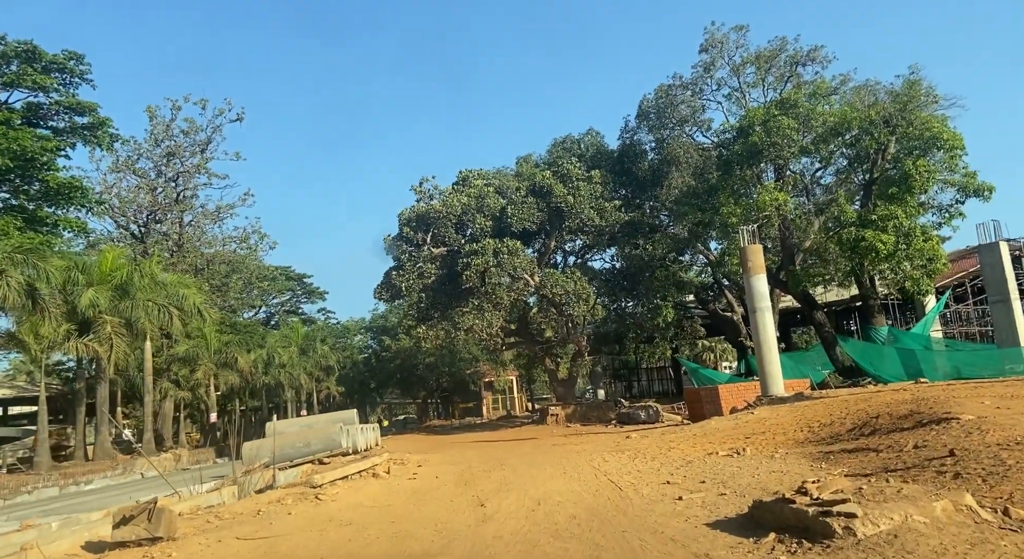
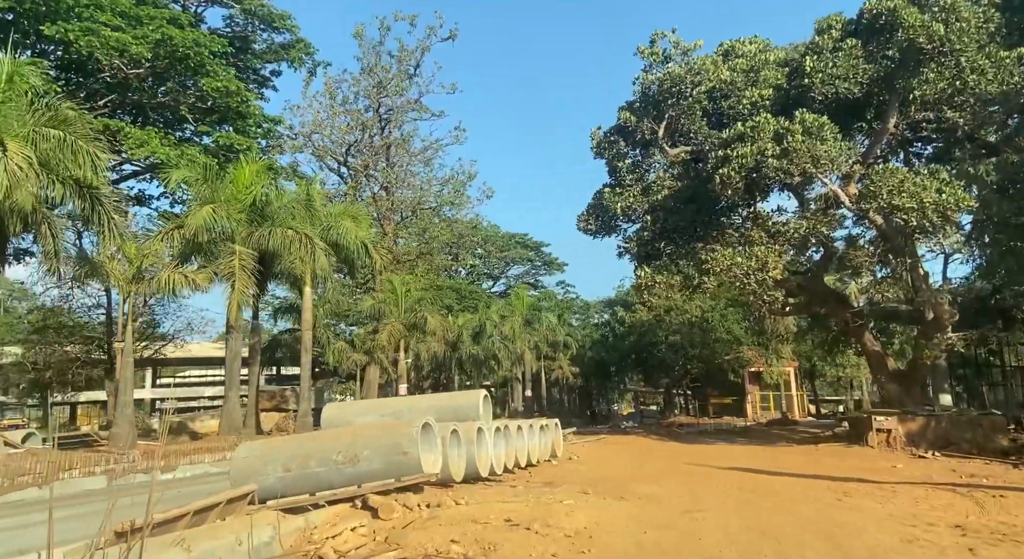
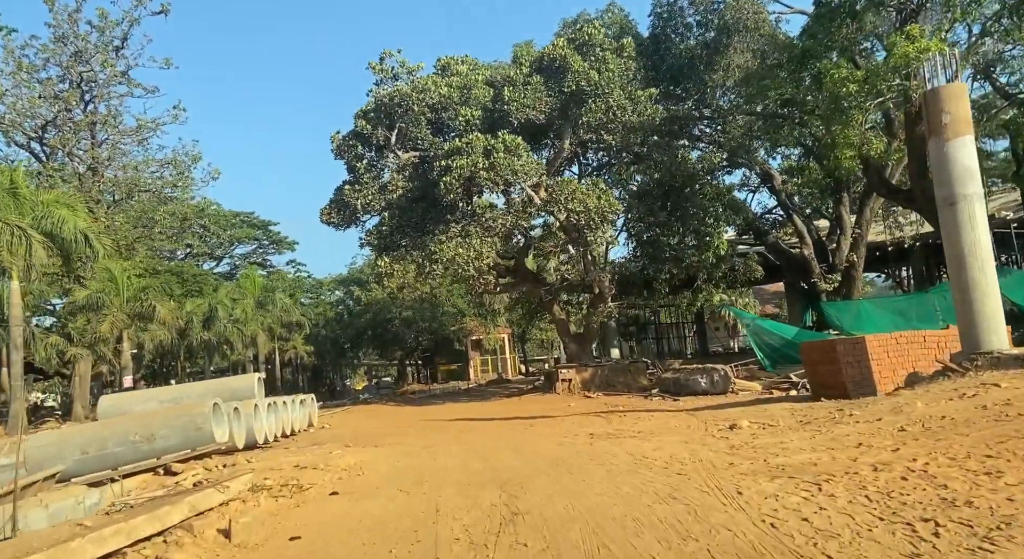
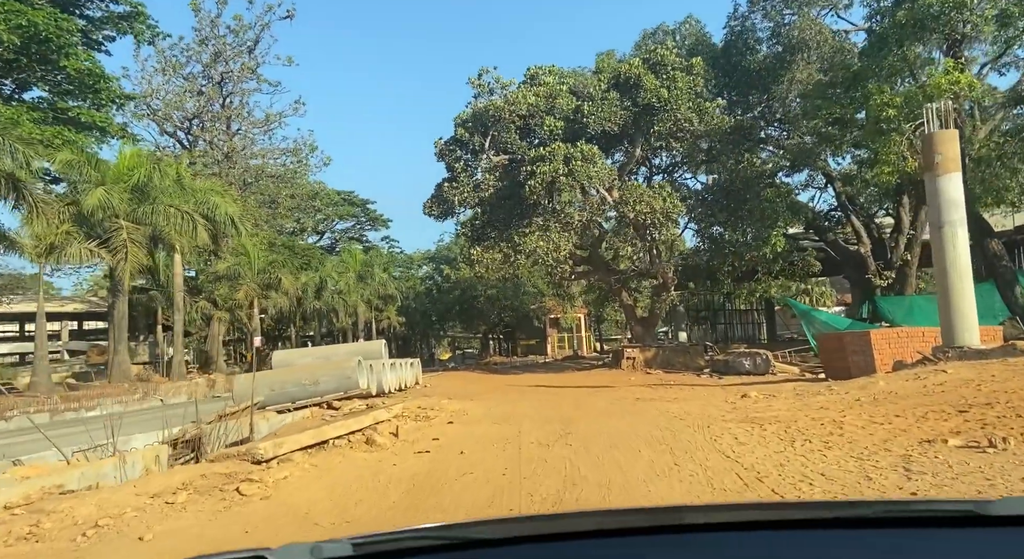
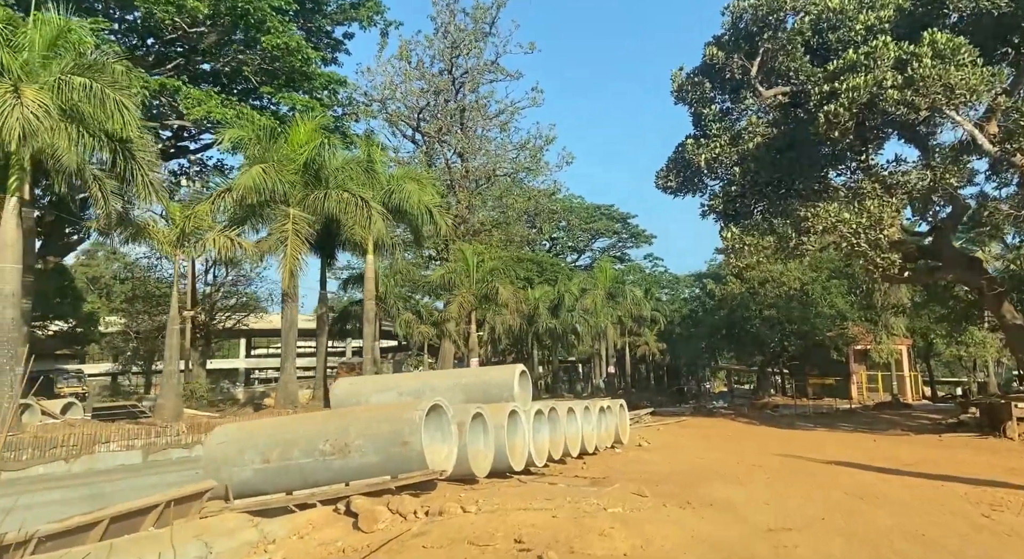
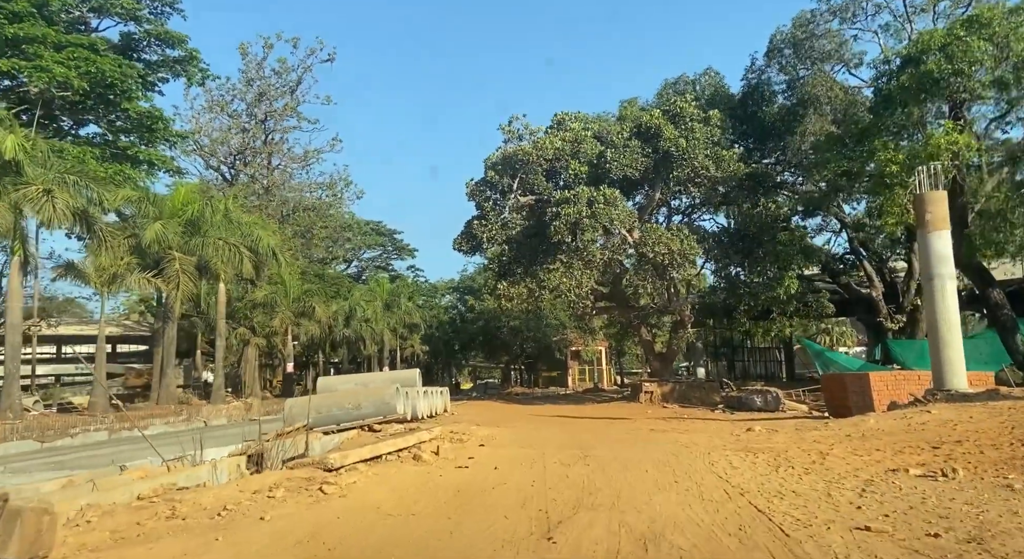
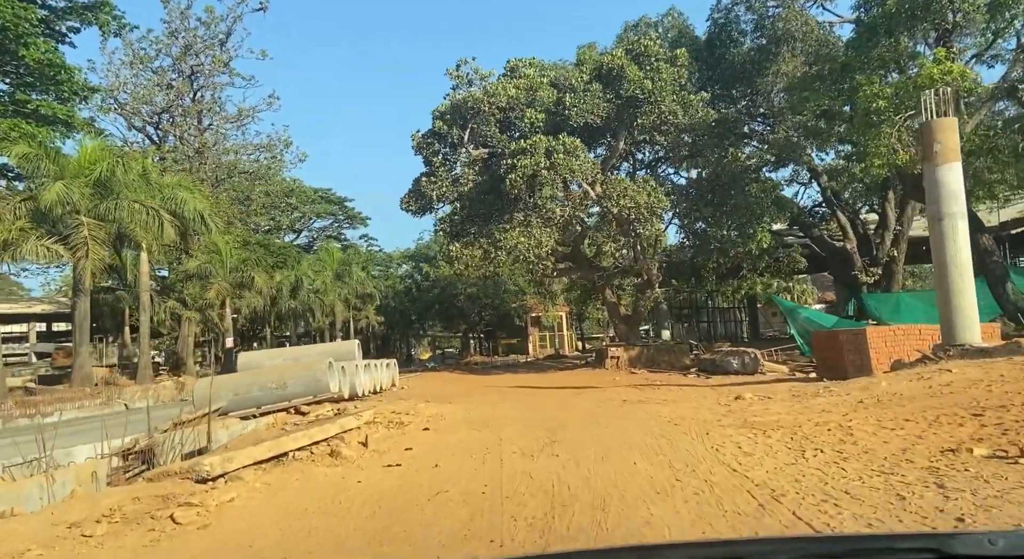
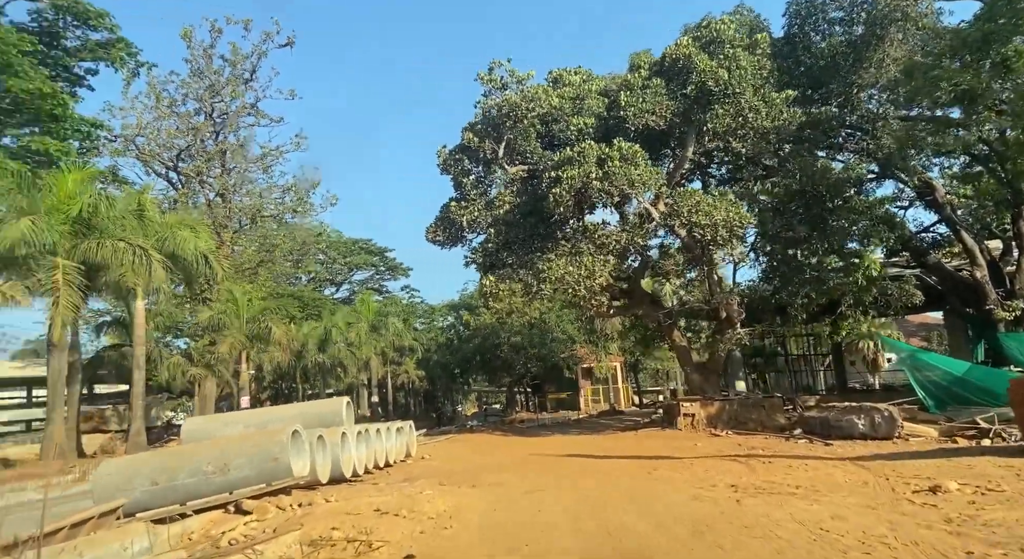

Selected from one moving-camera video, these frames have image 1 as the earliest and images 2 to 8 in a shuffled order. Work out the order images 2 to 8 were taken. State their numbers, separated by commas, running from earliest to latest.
6, 4, 7, 3, 8, 2, 5
